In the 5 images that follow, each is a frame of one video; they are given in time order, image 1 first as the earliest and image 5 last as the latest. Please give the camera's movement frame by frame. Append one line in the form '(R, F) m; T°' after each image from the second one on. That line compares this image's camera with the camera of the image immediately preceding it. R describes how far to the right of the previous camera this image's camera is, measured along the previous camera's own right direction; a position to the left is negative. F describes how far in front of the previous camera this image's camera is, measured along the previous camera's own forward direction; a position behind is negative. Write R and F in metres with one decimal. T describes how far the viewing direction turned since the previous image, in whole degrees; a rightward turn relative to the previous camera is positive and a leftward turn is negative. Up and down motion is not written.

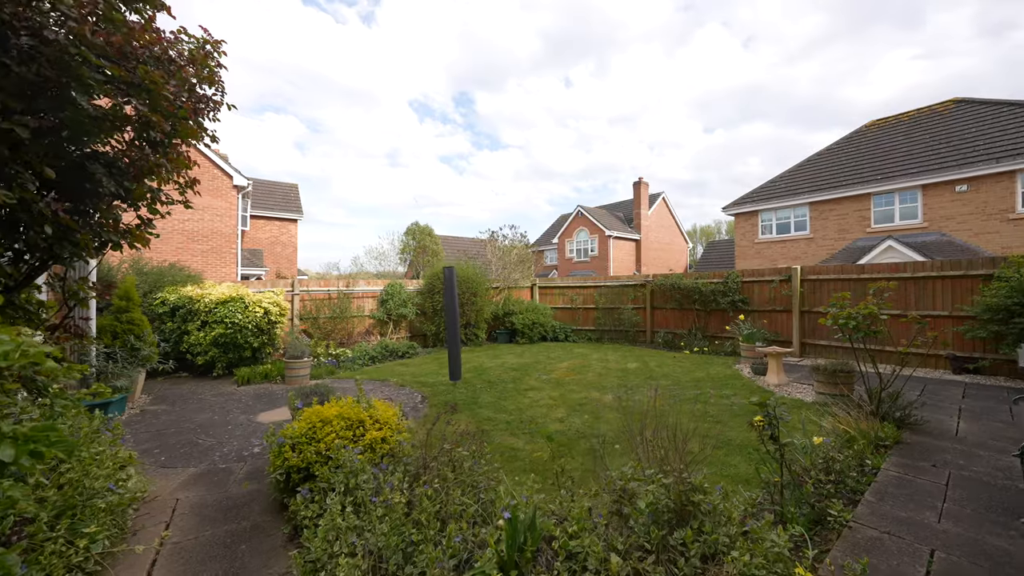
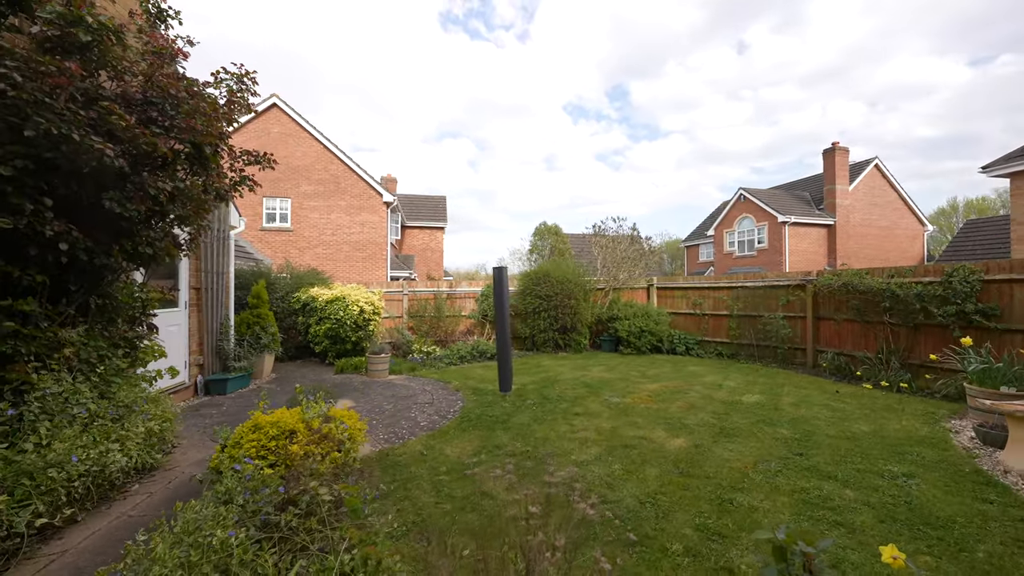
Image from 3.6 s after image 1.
(+1.6, +1.2) m; -24°
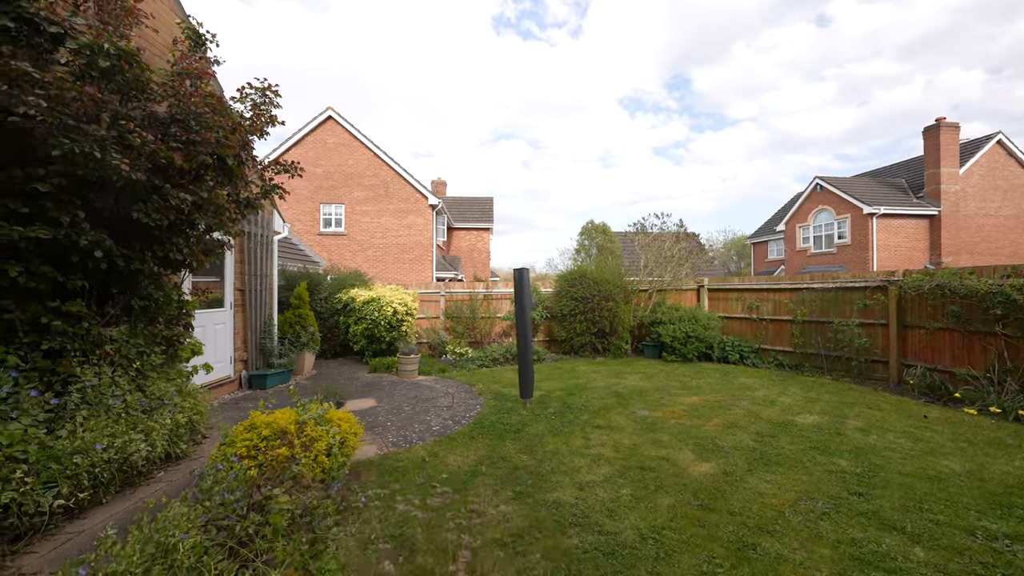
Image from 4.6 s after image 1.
(+0.5, +0.3) m; -8°
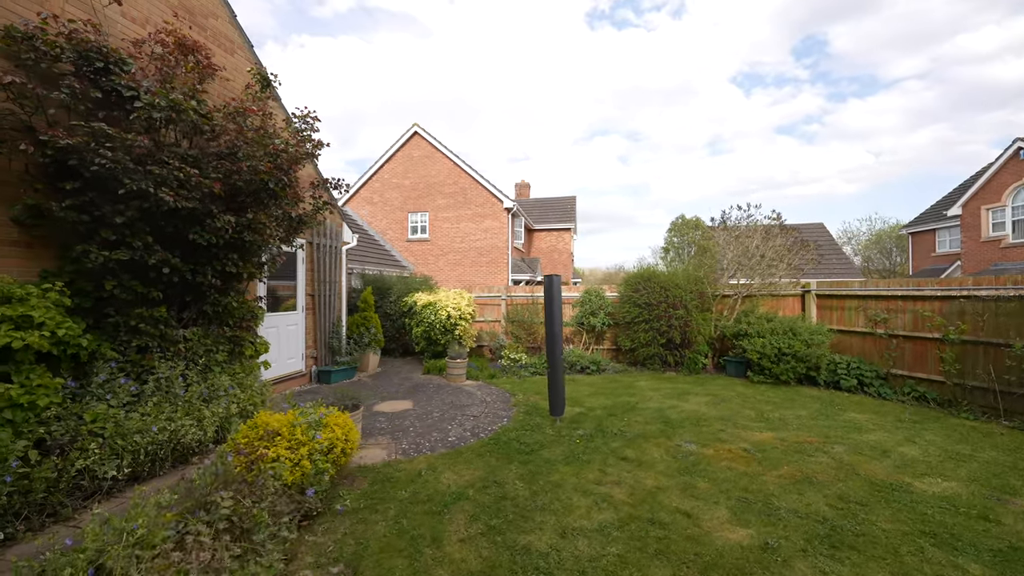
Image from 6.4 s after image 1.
(+1.0, +0.5) m; -15°
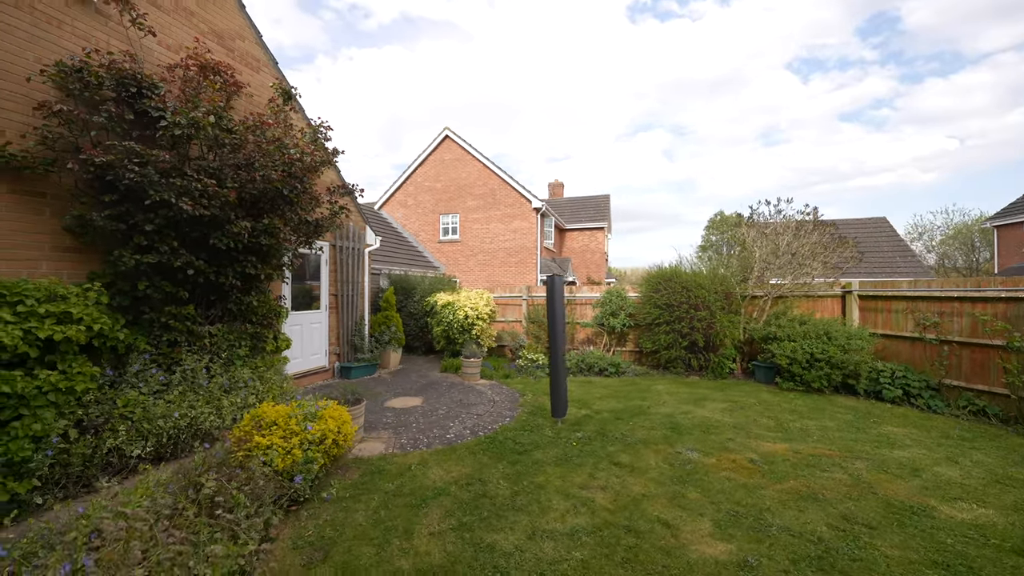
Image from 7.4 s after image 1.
(+0.6, 0.0) m; -6°
